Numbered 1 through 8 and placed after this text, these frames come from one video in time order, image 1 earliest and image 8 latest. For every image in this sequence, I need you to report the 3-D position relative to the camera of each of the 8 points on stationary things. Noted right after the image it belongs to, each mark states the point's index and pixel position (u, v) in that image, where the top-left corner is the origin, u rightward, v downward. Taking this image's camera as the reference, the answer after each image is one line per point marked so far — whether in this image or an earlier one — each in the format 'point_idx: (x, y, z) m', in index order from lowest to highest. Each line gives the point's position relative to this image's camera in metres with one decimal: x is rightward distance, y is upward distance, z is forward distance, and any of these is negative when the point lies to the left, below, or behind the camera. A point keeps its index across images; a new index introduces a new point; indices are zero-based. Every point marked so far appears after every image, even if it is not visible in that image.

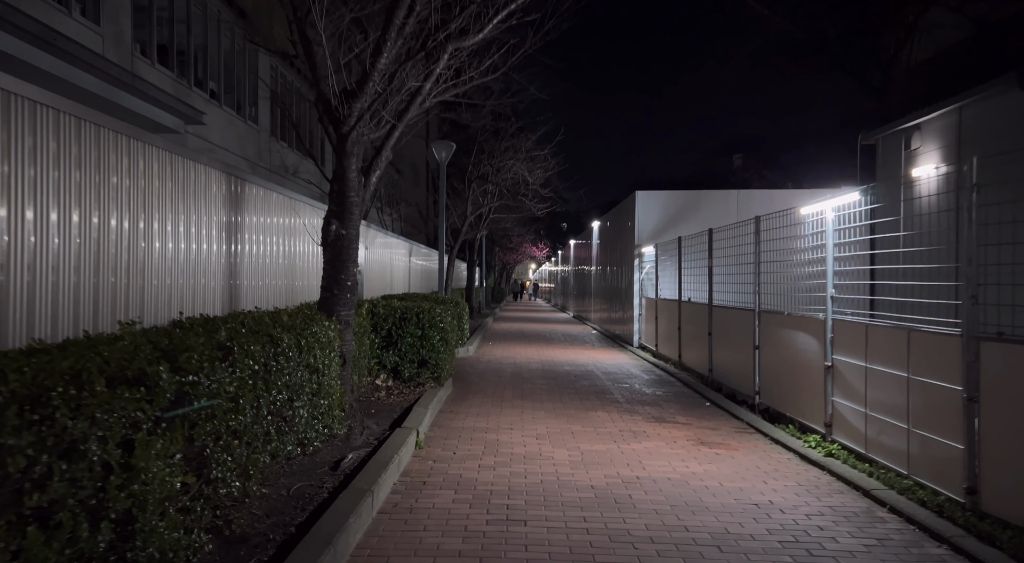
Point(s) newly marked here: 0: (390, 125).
0: (-1.5, +1.9, +7.6) m
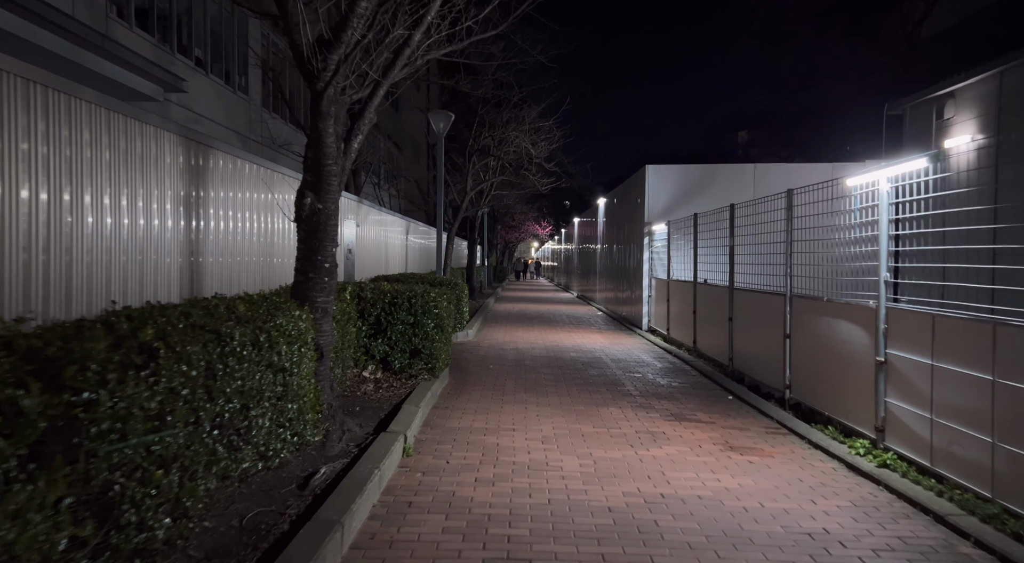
0: (-1.5, +2.1, +6.6) m
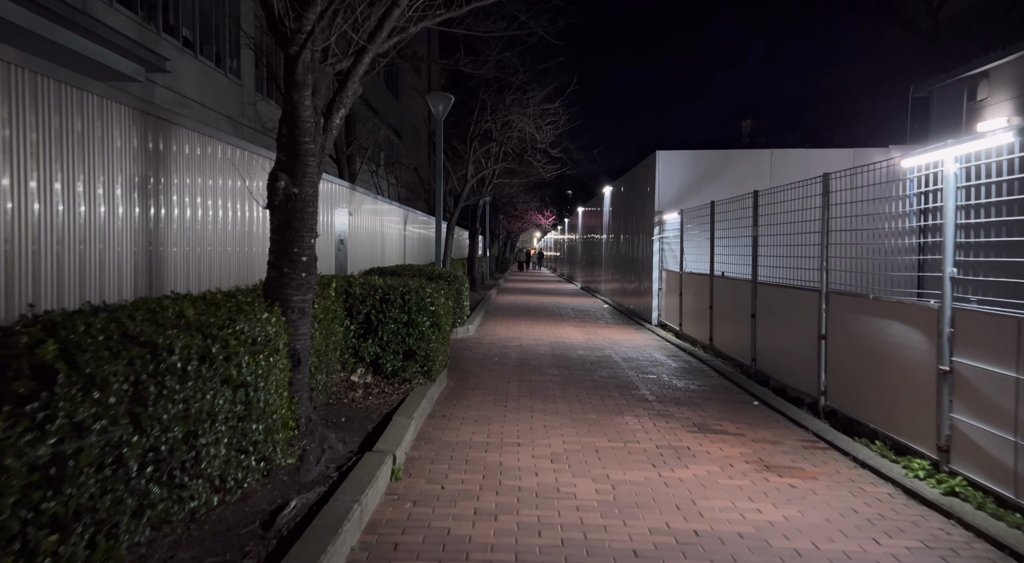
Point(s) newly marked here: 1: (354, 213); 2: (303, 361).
0: (-1.4, +2.2, +5.8) m
1: (-3.1, +1.3, +12.0) m
2: (-1.7, -0.7, +5.2) m
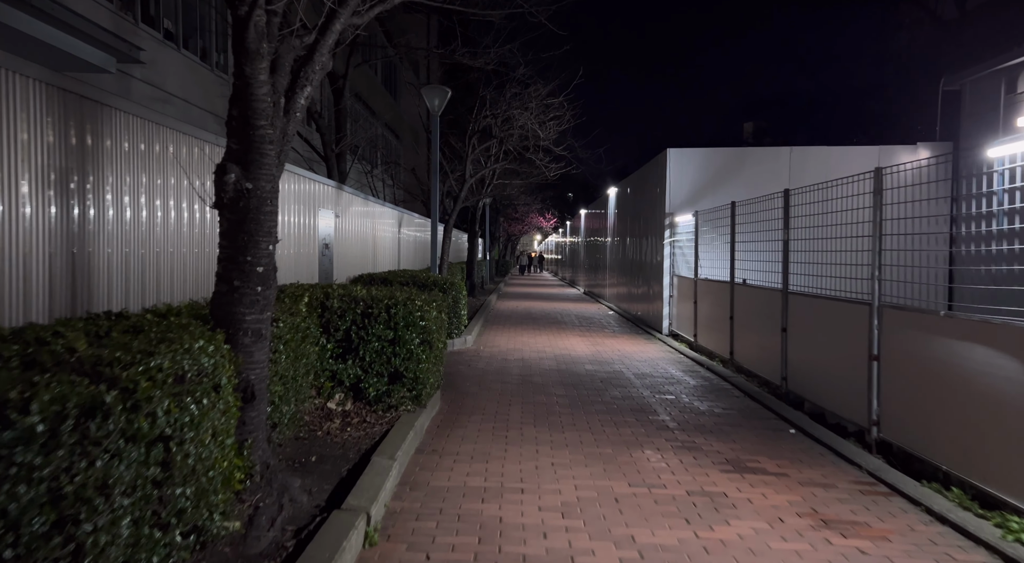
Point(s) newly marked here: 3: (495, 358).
0: (-1.4, +2.1, +4.9) m
1: (-3.1, +1.2, +11.1) m
2: (-1.7, -0.8, +4.2) m
3: (-0.3, -1.4, +11.0) m
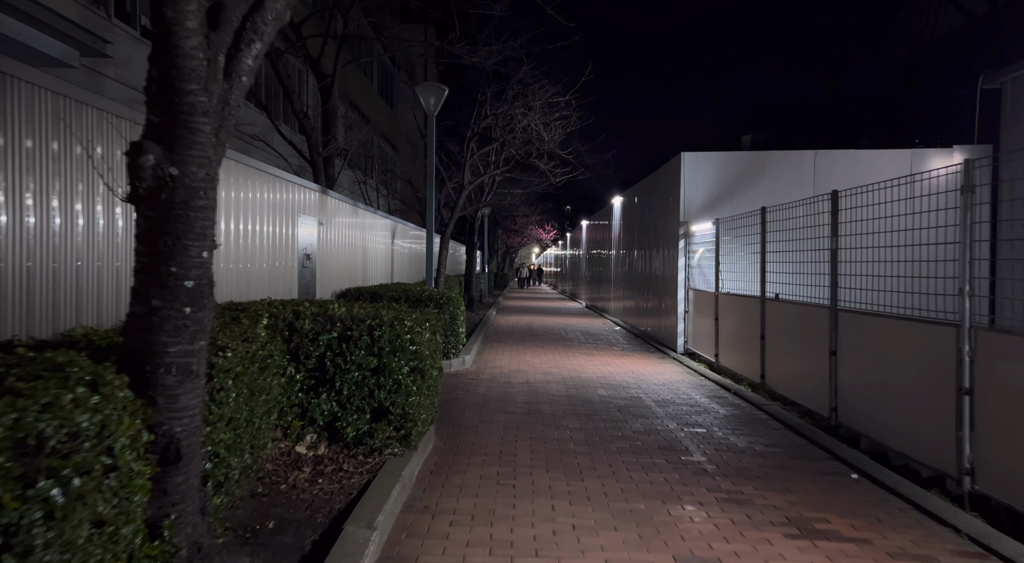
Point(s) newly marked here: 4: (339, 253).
0: (-1.3, +2.0, +3.8) m
1: (-3.0, +0.9, +10.0) m
2: (-1.7, -0.9, +3.1) m
3: (-0.3, -1.6, +9.9) m
4: (-3.0, +0.5, +10.8) m
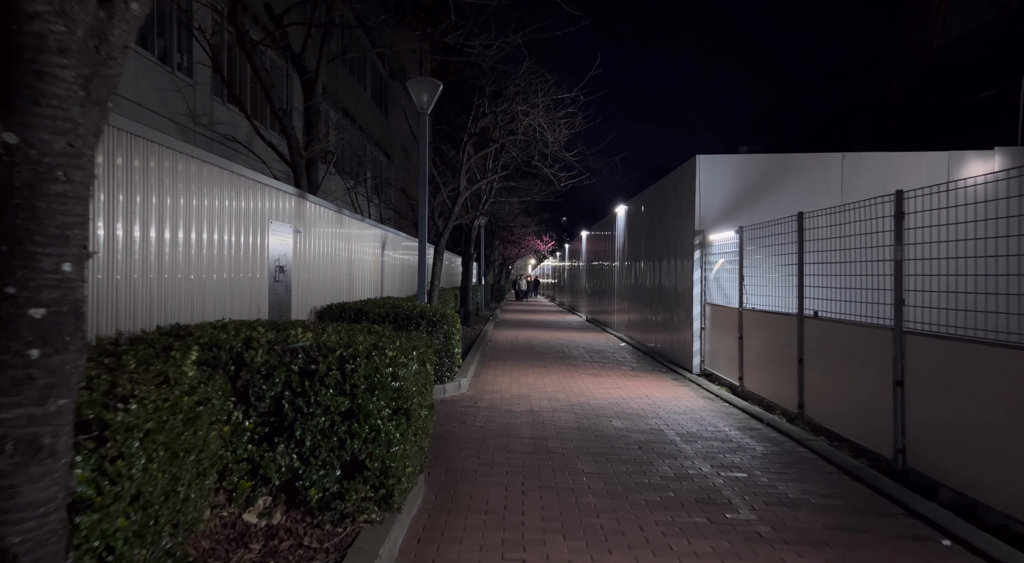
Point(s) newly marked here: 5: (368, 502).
0: (-1.3, +1.9, +2.8) m
1: (-3.0, +0.7, +8.9) m
2: (-1.6, -1.0, +2.0) m
3: (-0.2, -1.8, +8.8) m
4: (-3.0, +0.3, +9.7) m
5: (-1.0, -1.5, +4.1) m
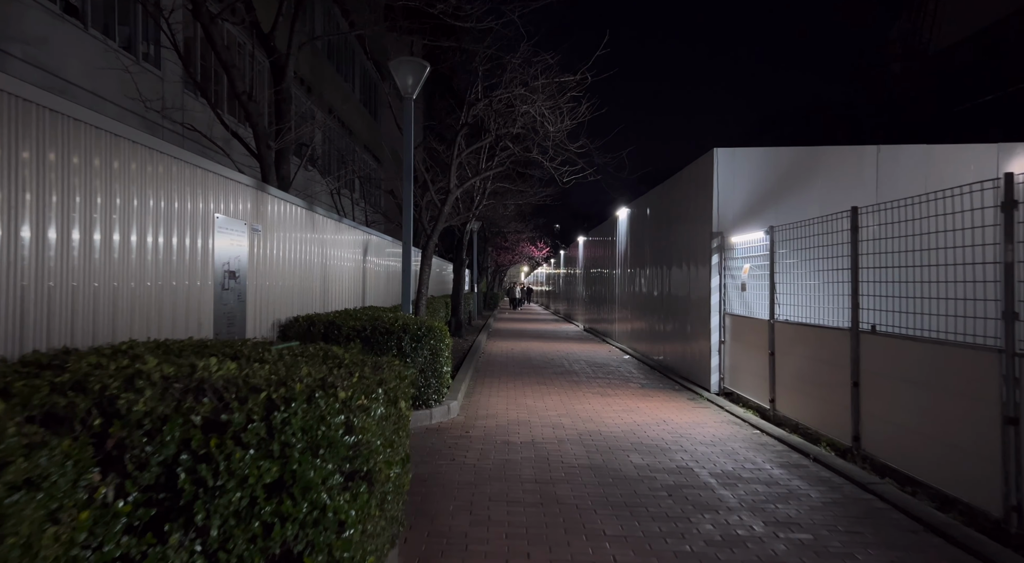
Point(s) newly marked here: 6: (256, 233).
0: (-1.2, +1.8, +1.5) m
1: (-3.0, +0.6, +7.6) m
2: (-1.5, -1.0, +0.7) m
3: (-0.3, -1.9, +7.4) m
4: (-3.0, +0.1, +8.3) m
5: (-0.9, -1.5, +2.8) m
6: (-3.0, +0.6, +7.3) m
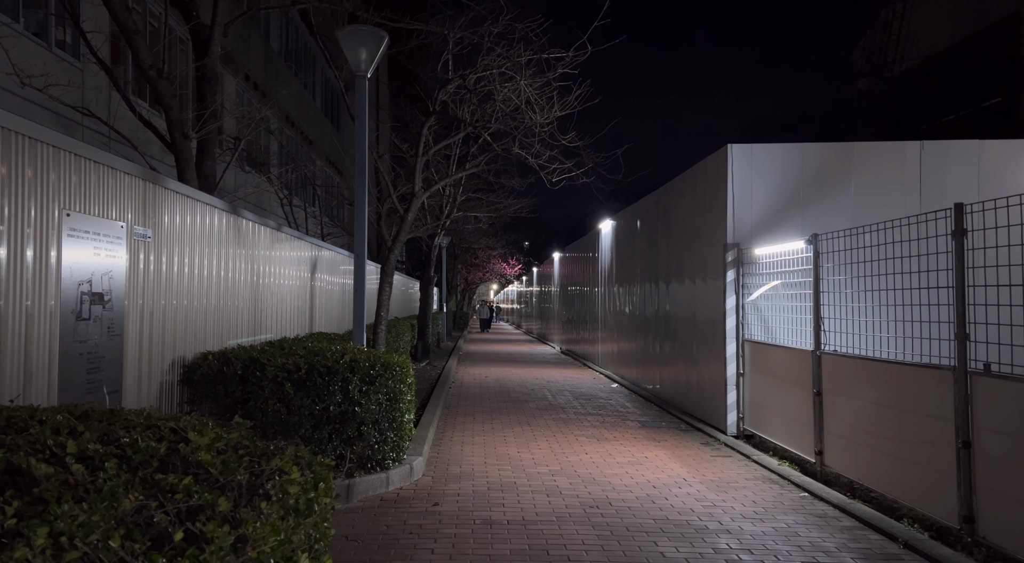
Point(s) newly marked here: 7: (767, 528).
0: (-1.1, +1.8, -0.4) m
1: (-3.2, +0.4, +5.6) m
2: (-1.3, -1.0, -1.2) m
3: (-0.4, -2.1, +5.5) m
4: (-3.2, -0.1, +6.3) m
5: (-0.8, -1.6, +0.9) m
6: (-3.2, +0.4, +5.4) m
7: (+2.2, -2.1, +5.4) m
